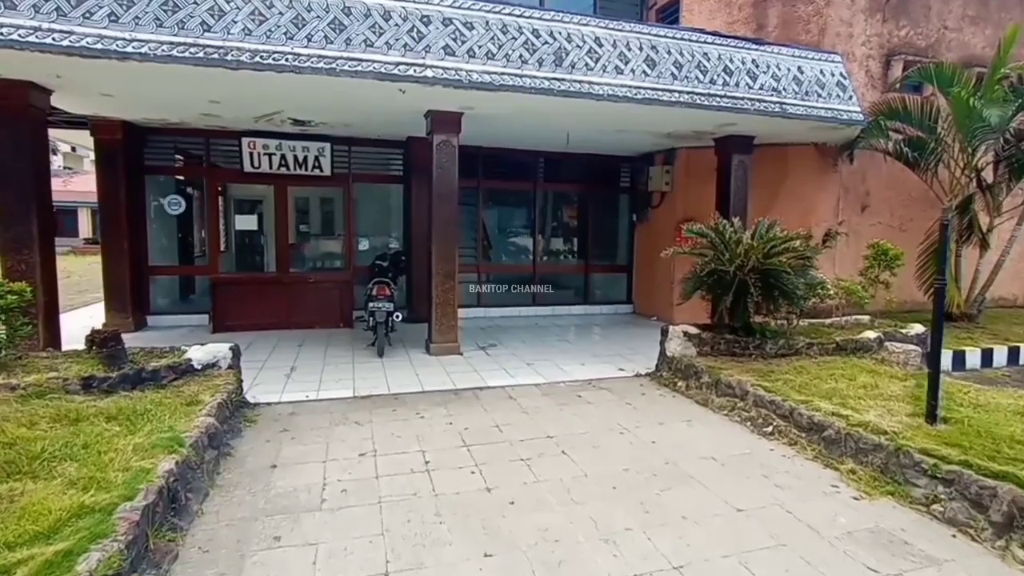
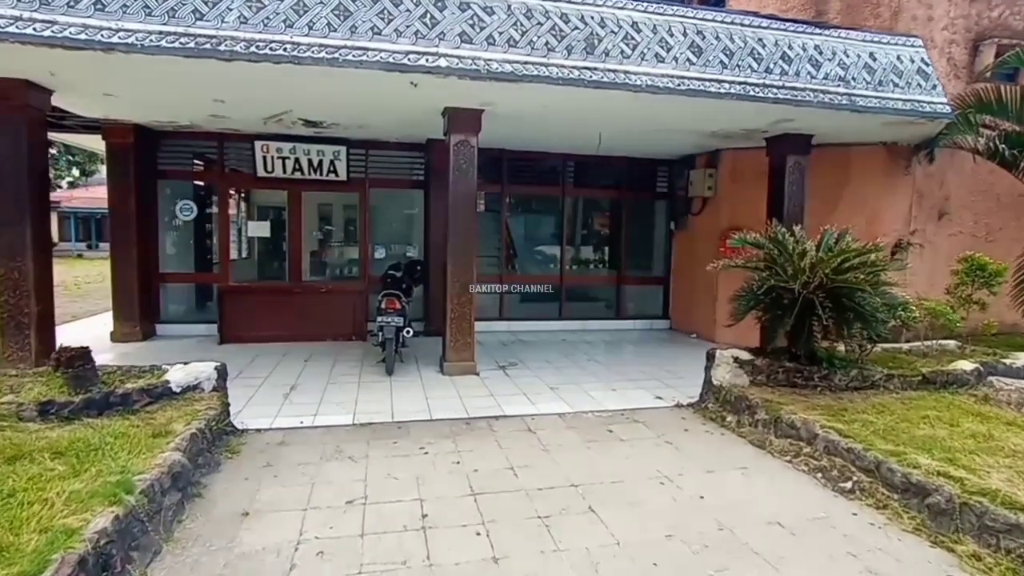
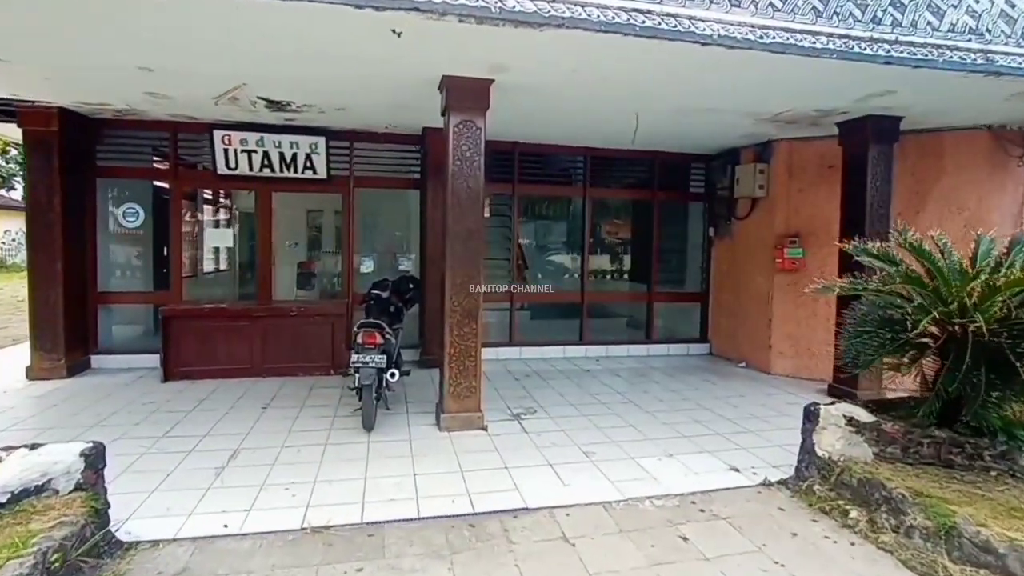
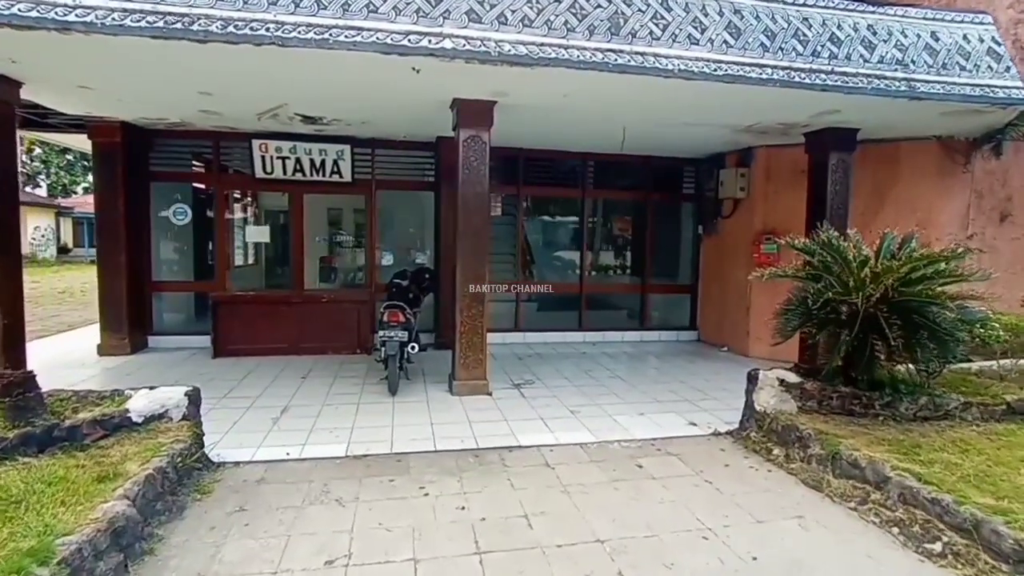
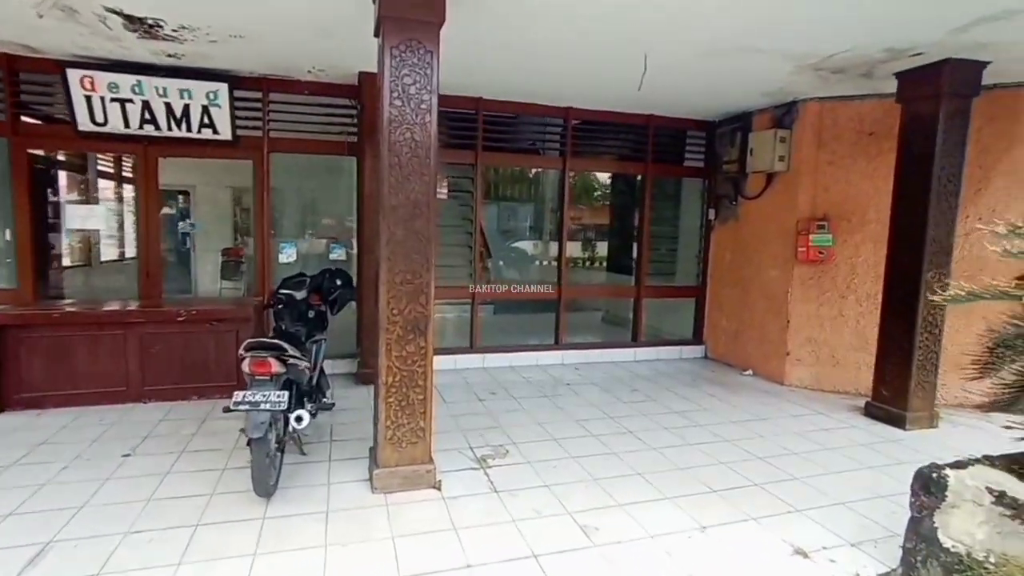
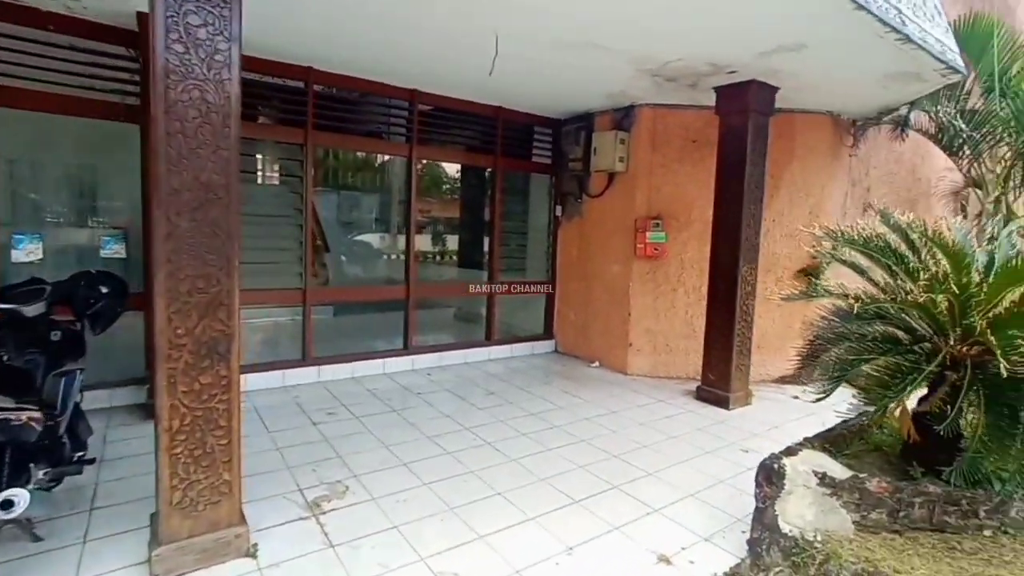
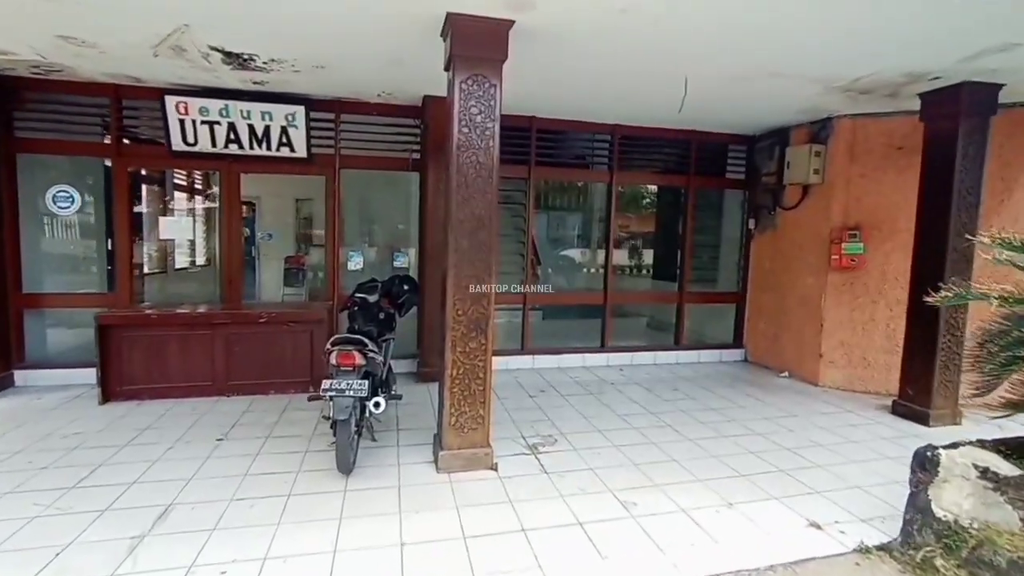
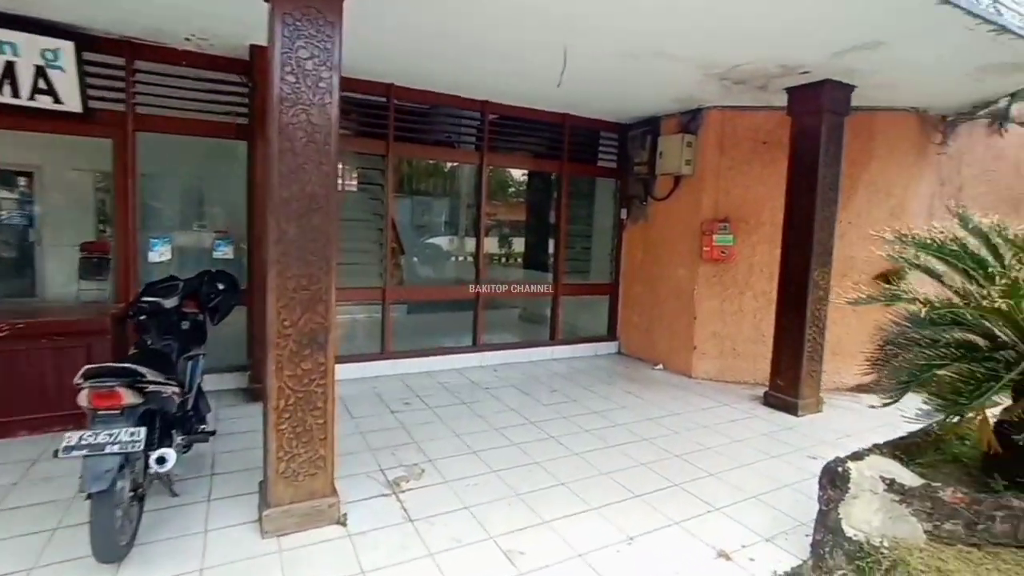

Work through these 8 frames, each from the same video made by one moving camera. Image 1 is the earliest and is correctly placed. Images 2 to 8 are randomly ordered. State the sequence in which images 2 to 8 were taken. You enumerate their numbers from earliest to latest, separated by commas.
2, 4, 3, 7, 5, 8, 6
